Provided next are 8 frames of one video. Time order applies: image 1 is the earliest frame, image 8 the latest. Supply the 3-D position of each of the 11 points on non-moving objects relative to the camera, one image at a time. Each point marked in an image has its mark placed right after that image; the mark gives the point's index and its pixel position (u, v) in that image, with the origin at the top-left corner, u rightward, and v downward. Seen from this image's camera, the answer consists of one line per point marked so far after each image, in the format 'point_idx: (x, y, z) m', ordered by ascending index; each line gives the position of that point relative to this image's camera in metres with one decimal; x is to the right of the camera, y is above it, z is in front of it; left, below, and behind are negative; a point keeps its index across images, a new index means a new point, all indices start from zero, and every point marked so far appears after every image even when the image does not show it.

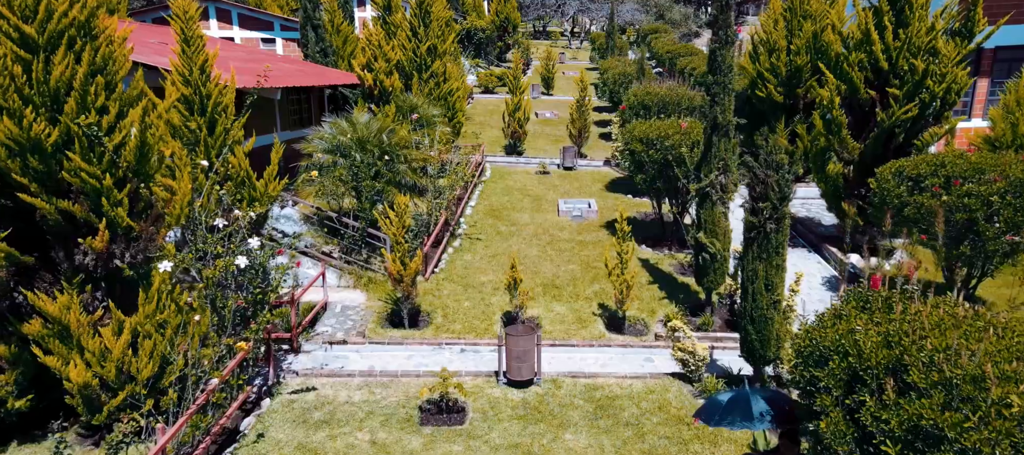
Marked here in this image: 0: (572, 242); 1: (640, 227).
0: (+1.1, -0.3, +11.2) m
1: (+2.6, 0.0, +12.0) m
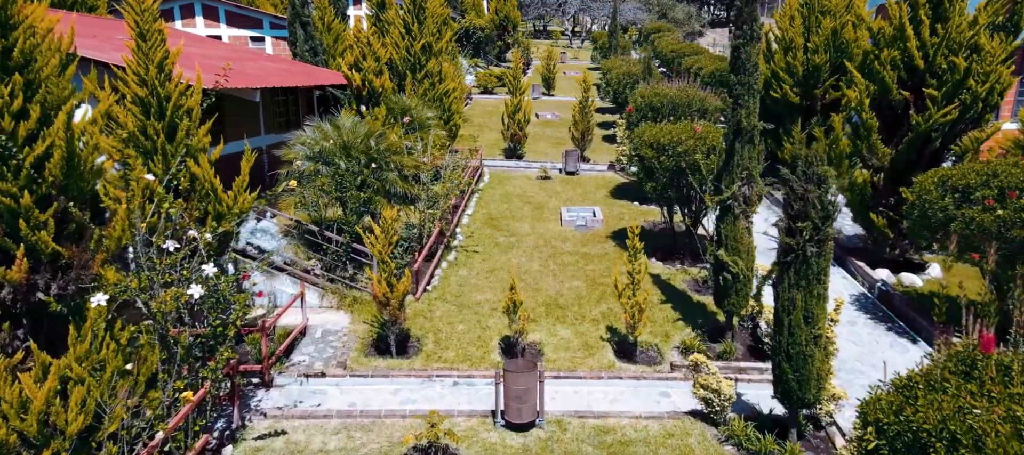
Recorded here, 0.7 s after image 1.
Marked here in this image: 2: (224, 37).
0: (+1.1, -0.5, +10.4) m
1: (+2.6, -0.2, +11.2) m
2: (-8.8, +5.8, +18.6) m
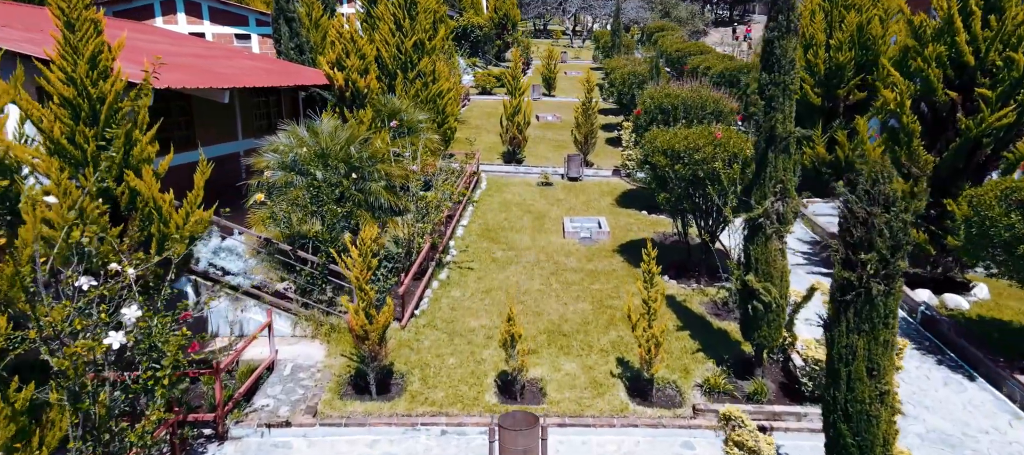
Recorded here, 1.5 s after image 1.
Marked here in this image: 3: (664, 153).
0: (+1.1, -0.7, +9.5) m
1: (+2.5, -0.4, +10.3) m
2: (-8.8, +5.6, +17.6) m
3: (+2.2, +1.1, +8.7) m
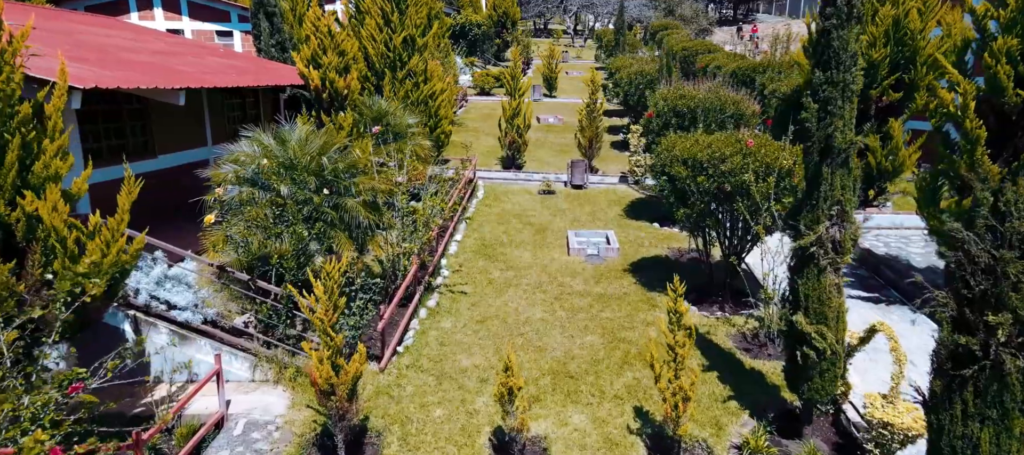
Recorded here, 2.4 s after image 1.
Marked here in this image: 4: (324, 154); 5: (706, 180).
0: (+1.0, -1.0, +8.4) m
1: (+2.5, -0.7, +9.2) m
2: (-8.9, +5.3, +16.6) m
3: (+2.2, +0.8, +7.7) m
4: (-2.2, +0.8, +7.0) m
5: (+2.3, +0.6, +7.4) m
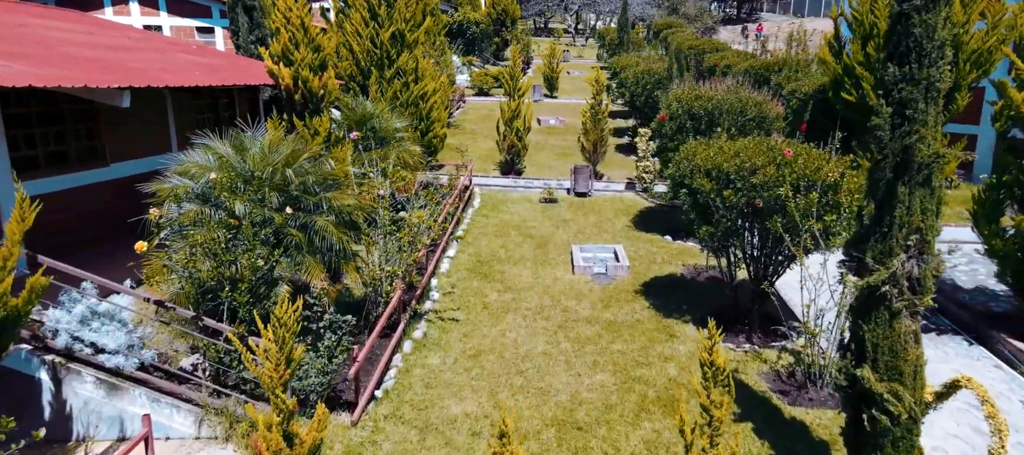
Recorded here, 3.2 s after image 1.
0: (+1.0, -1.2, +7.4) m
1: (+2.5, -0.9, +8.2) m
2: (-8.9, +5.1, +15.6) m
3: (+2.2, +0.6, +6.7) m
4: (-2.2, +0.6, +6.0) m
5: (+2.3, +0.4, +6.4) m
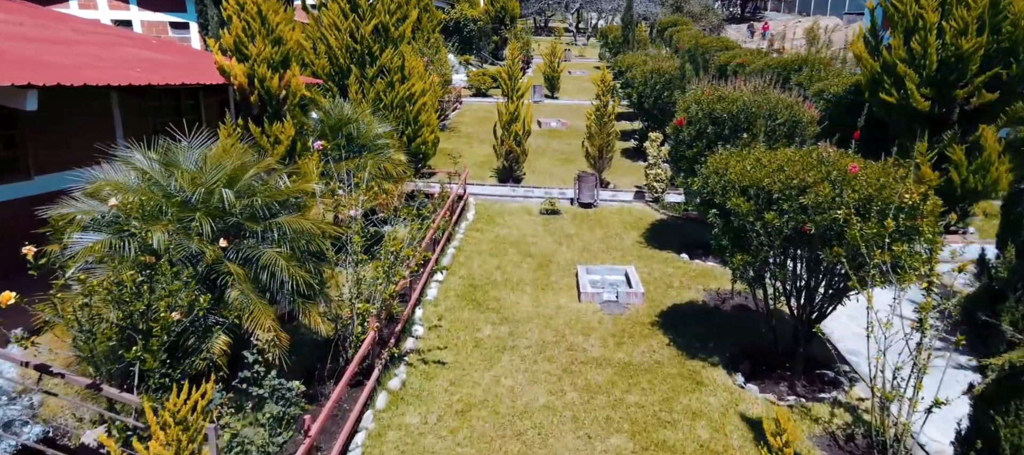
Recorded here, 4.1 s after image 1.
0: (+1.0, -1.5, +6.2) m
1: (+2.5, -1.2, +7.0) m
2: (-8.9, +4.8, +14.4) m
3: (+2.1, +0.3, +5.5) m
4: (-2.2, +0.4, +4.8) m
5: (+2.3, +0.1, +5.2) m
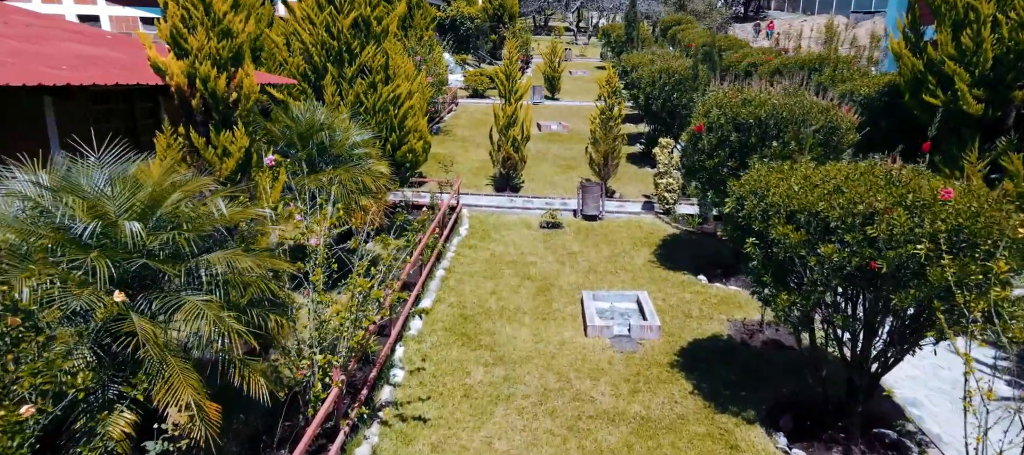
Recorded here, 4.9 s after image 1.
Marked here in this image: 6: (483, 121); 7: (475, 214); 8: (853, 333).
0: (+0.9, -1.7, +5.2) m
1: (+2.4, -1.4, +6.0) m
2: (-9.0, +4.6, +13.4) m
3: (+2.1, +0.1, +4.4) m
4: (-2.3, +0.1, +3.8) m
5: (+2.2, -0.2, +4.2) m
6: (-0.9, +3.1, +17.9) m
7: (-0.7, +0.3, +11.0) m
8: (+2.6, -0.8, +4.6) m
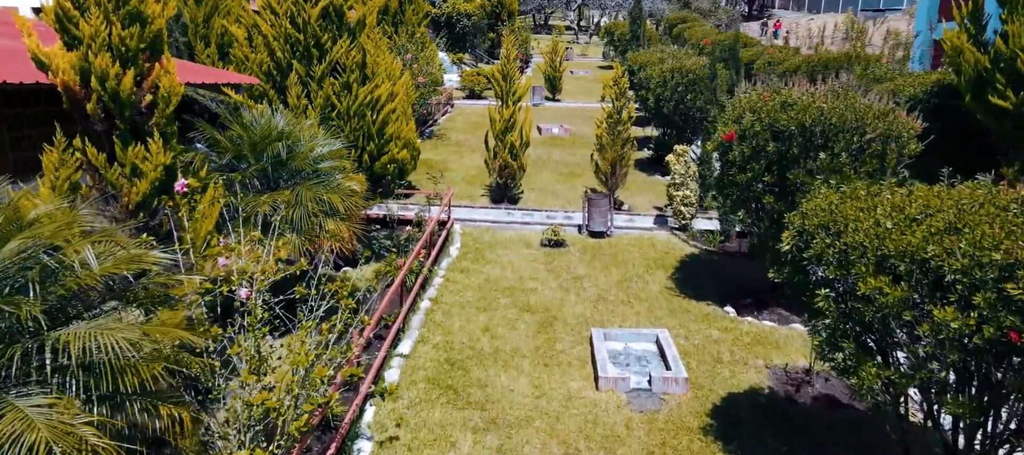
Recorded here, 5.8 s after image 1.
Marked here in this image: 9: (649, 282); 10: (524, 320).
0: (+0.9, -2.0, +3.9) m
1: (+2.4, -1.7, +4.8) m
2: (-9.0, +4.3, +12.2) m
3: (+2.0, -0.2, +3.2) m
4: (-2.3, -0.2, +2.6) m
5: (+2.2, -0.4, +3.0) m
6: (-0.9, +2.8, +16.7) m
7: (-0.7, 0.0, +9.8) m
8: (+2.6, -1.1, +3.4) m
9: (+1.8, -0.7, +7.9) m
10: (+0.1, -1.0, +6.9) m
